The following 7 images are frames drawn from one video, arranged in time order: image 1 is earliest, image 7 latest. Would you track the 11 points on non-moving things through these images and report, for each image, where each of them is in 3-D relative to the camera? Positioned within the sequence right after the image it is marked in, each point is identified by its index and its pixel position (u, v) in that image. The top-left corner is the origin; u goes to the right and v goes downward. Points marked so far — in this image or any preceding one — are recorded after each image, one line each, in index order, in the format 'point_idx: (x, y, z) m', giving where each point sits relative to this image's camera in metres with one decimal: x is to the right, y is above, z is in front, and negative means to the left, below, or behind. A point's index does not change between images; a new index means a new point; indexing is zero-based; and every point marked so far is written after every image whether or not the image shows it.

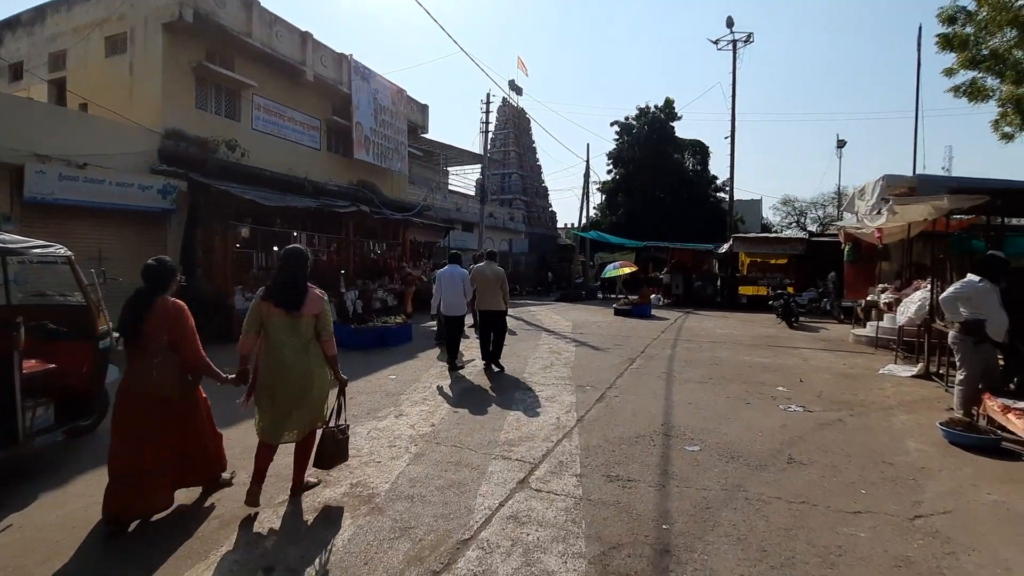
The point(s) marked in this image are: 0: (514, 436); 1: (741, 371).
0: (0.0, -1.6, +5.2) m
1: (+3.9, -1.4, +8.2) m
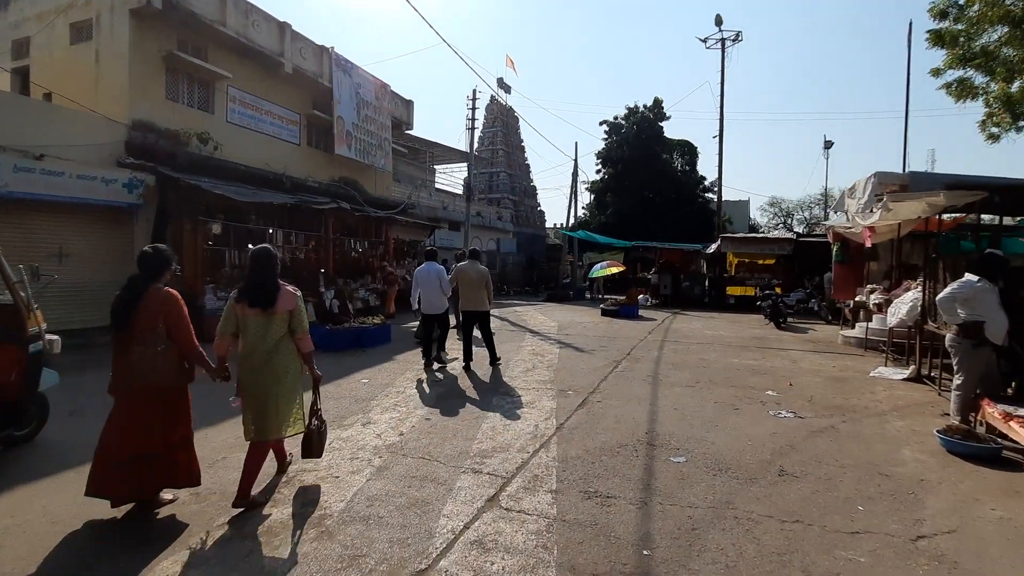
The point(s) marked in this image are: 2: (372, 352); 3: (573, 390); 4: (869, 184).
0: (-0.2, -1.6, +4.8) m
1: (+3.5, -1.4, +7.9) m
2: (-2.9, -1.3, +10.1) m
3: (+0.9, -1.5, +6.9) m
4: (+6.3, +1.9, +8.6) m
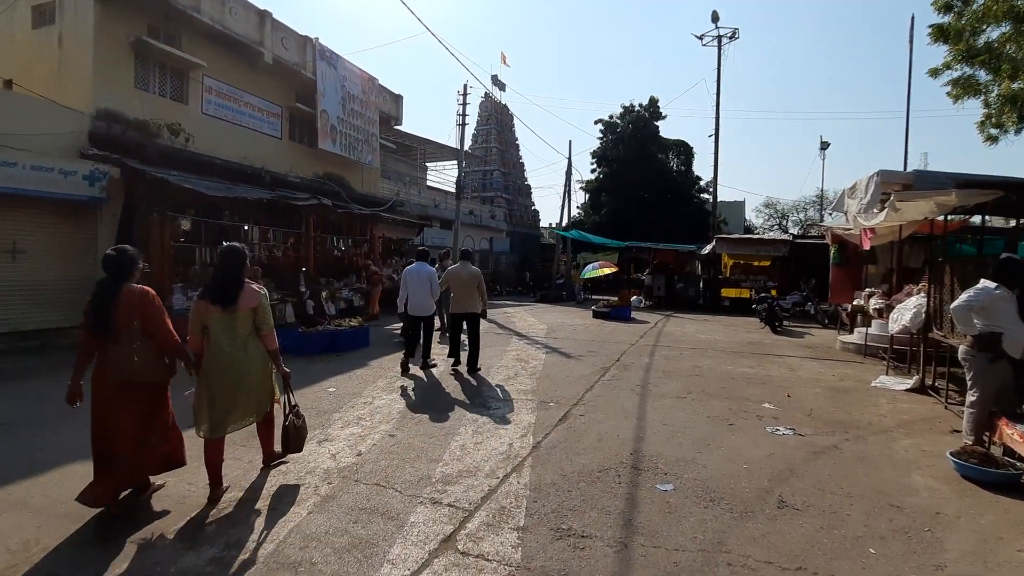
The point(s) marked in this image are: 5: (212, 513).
0: (-0.5, -1.6, +4.3) m
1: (+3.2, -1.5, +7.4) m
2: (-3.2, -1.3, +9.5) m
3: (+0.6, -1.5, +6.4) m
4: (+6.0, +1.8, +8.1) m
5: (-2.3, -1.7, +3.7) m
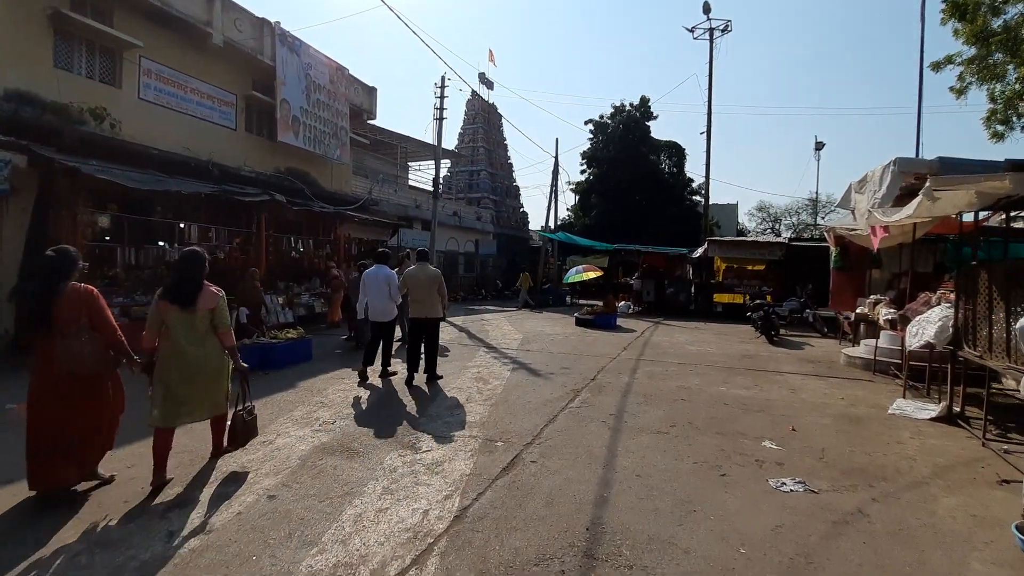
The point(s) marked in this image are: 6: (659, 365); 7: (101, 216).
0: (-1.2, -1.7, +3.0) m
1: (+2.6, -1.6, +6.2) m
2: (-3.9, -1.5, +8.2) m
3: (-0.1, -1.6, +5.1) m
4: (+5.4, +1.7, +6.9) m
5: (-2.9, -1.8, +2.4) m
6: (+2.8, -1.5, +9.2) m
7: (-8.5, +1.5, +10.1) m
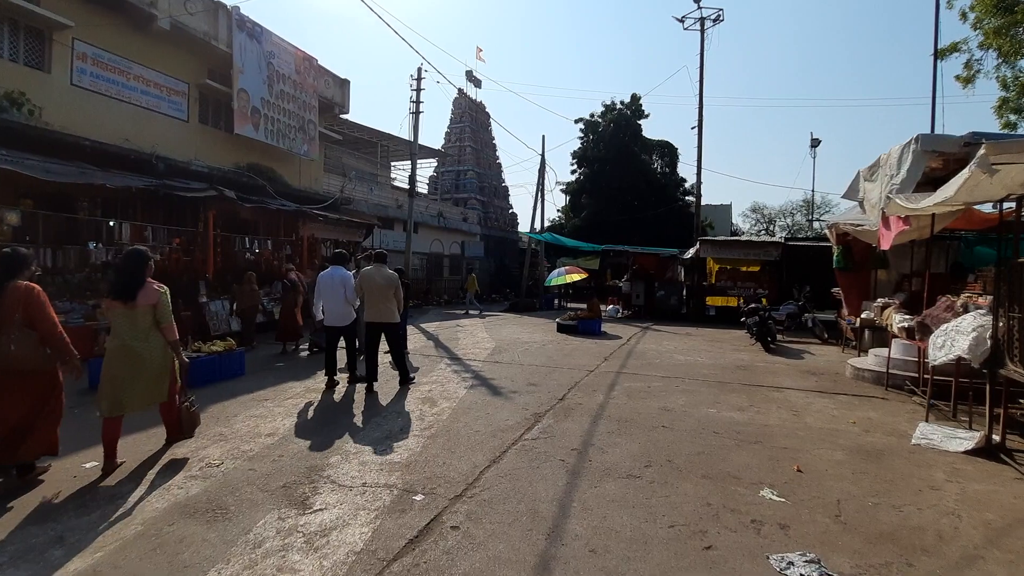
0: (-1.7, -1.7, +1.8) m
1: (+1.9, -1.6, +5.0) m
2: (-4.5, -1.5, +7.0) m
3: (-0.7, -1.7, +4.0) m
4: (+4.7, +1.6, +5.8) m
5: (-3.5, -1.8, +1.2) m
6: (+2.1, -1.5, +8.1) m
7: (-9.2, +1.4, +8.9) m
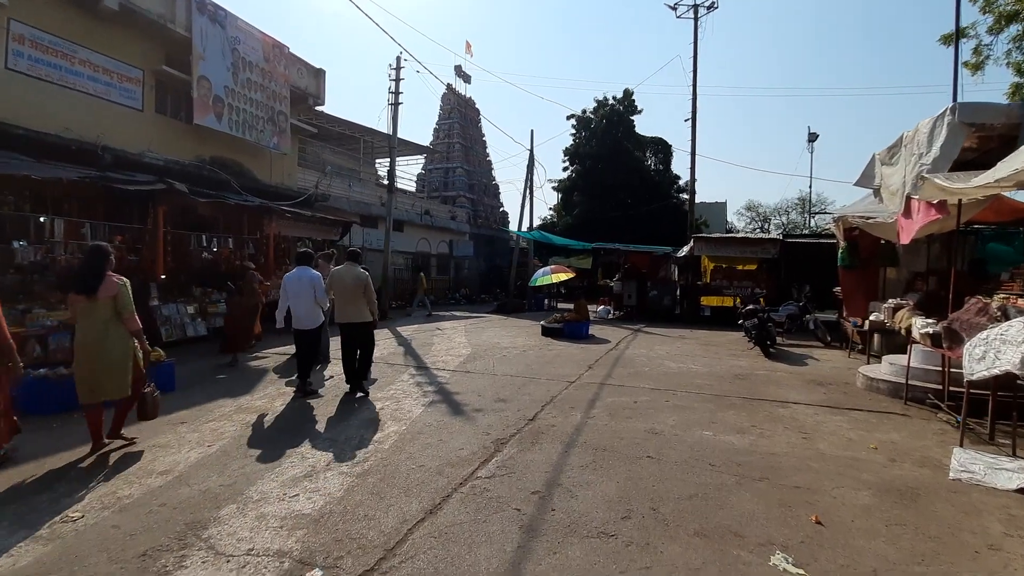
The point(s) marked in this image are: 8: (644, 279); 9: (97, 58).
0: (-2.1, -1.8, +0.9) m
1: (+1.5, -1.6, +4.1) m
2: (-5.0, -1.6, +6.0) m
3: (-1.1, -1.7, +3.0) m
4: (+4.3, +1.6, +4.9) m
5: (-3.9, -1.9, +0.2) m
6: (+1.7, -1.5, +7.1) m
7: (-9.6, +1.3, +7.8) m
8: (+5.1, +0.3, +19.0) m
9: (-10.1, +5.6, +11.9) m
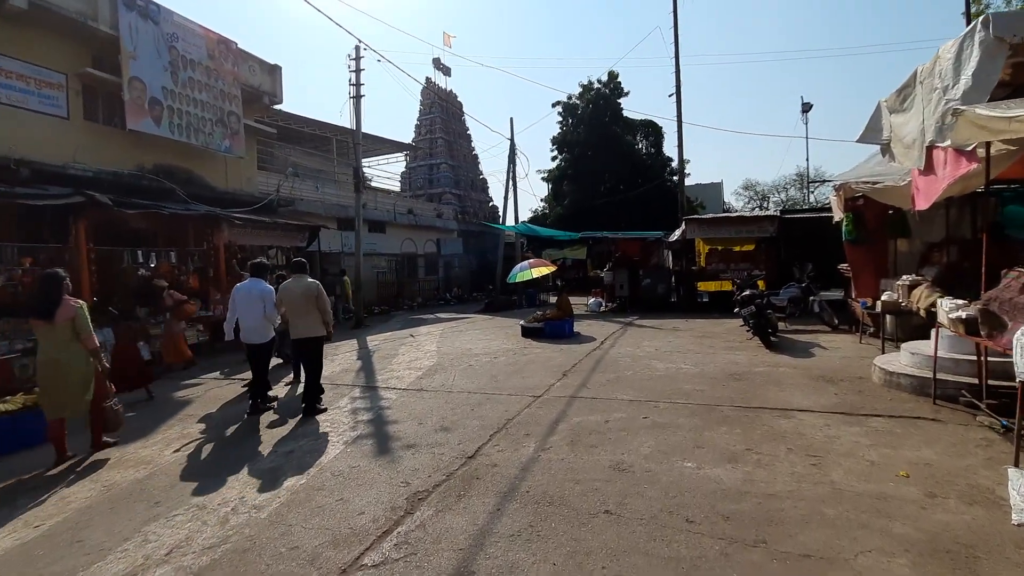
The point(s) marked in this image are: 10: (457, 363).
0: (-2.8, -2.0, -0.3) m
1: (+0.9, -1.6, +2.9) m
2: (-5.6, -1.9, +4.9) m
3: (-1.7, -1.8, +1.9) m
4: (+3.5, +1.8, +3.7) m
5: (-4.5, -2.2, -0.9) m
6: (+1.1, -1.5, +6.0) m
7: (-10.4, +0.7, +6.7) m
8: (+4.5, +0.7, +17.8) m
9: (-11.1, +5.0, +10.8) m
10: (-1.0, -1.4, +9.4) m
